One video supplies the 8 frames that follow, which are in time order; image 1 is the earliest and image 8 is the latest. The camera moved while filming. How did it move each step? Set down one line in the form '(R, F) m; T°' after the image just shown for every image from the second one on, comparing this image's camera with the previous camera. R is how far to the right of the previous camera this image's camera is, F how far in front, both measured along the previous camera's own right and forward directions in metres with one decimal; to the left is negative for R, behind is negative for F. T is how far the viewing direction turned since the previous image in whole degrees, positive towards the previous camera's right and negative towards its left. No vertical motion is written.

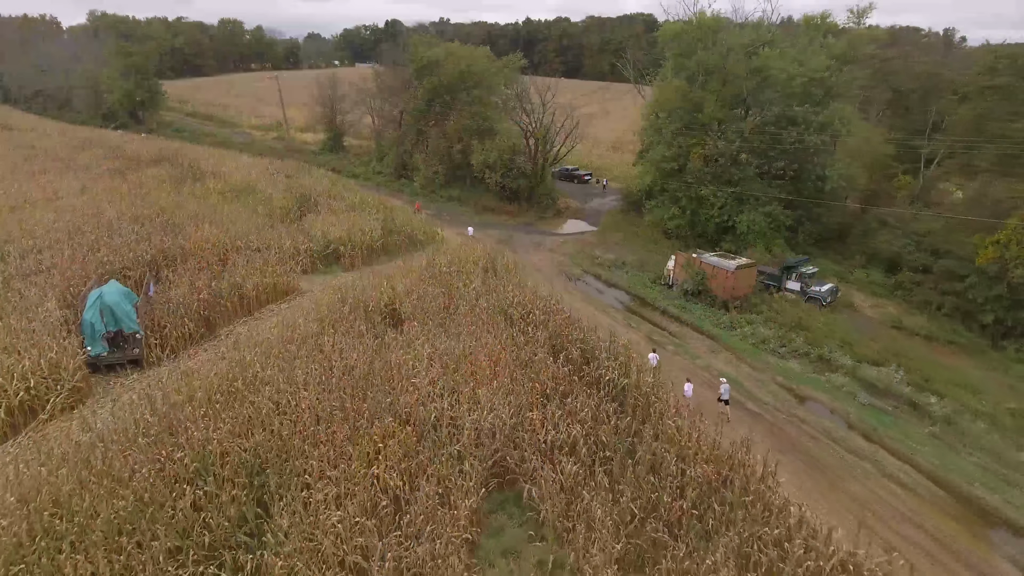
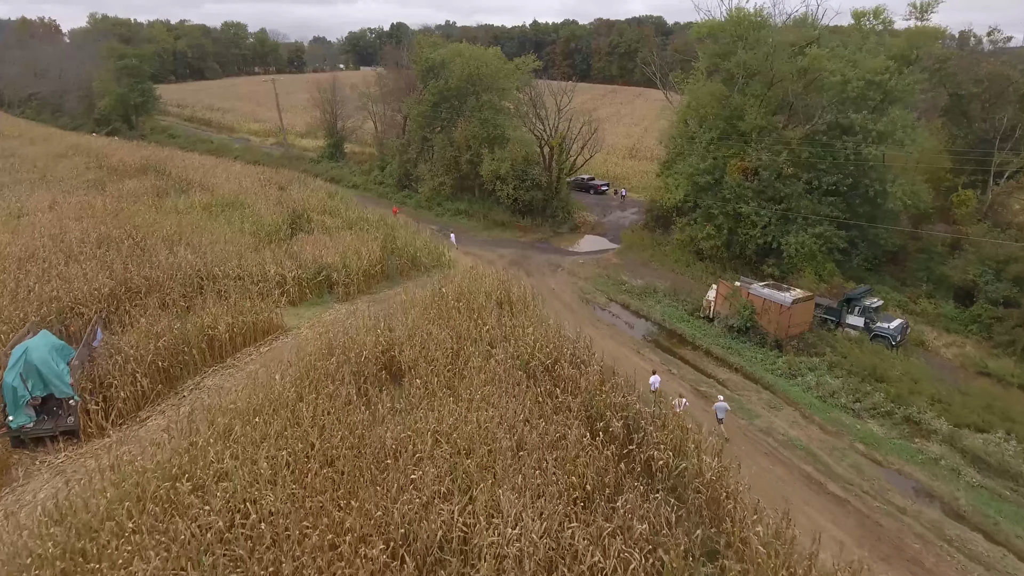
(-0.3, +2.1) m; 0°
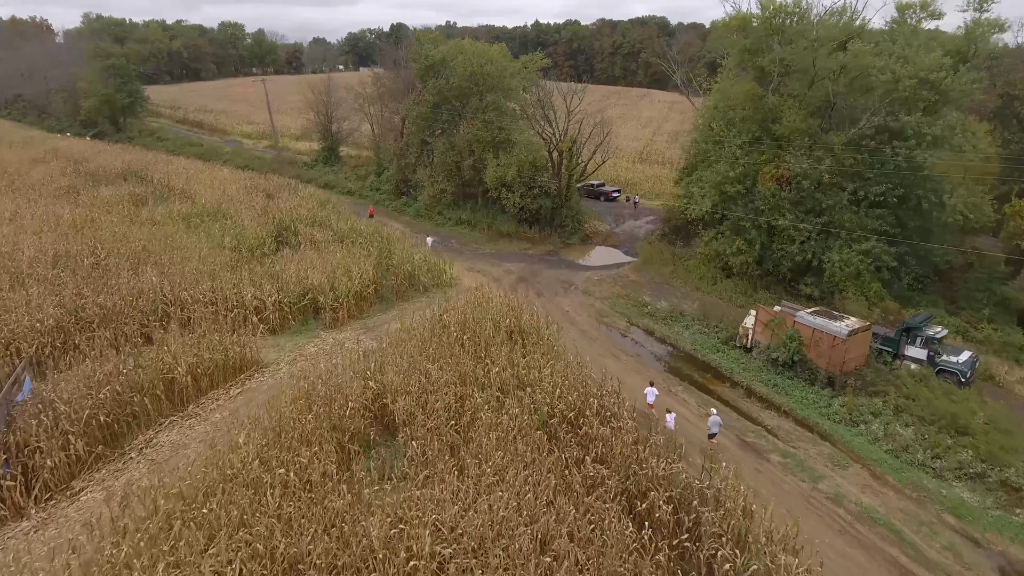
(-0.2, +1.7) m; 0°
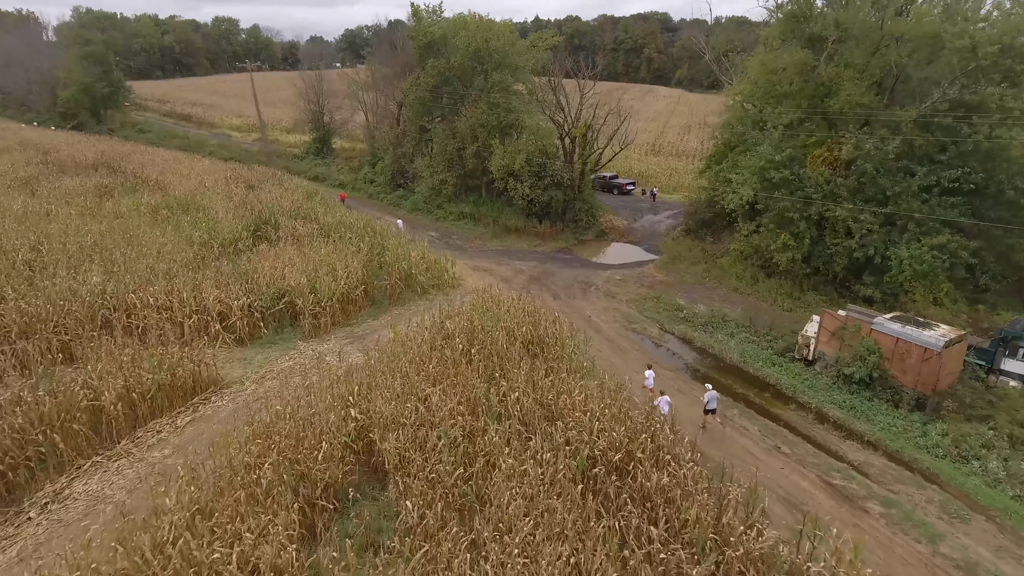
(-0.3, +2.1) m; 0°
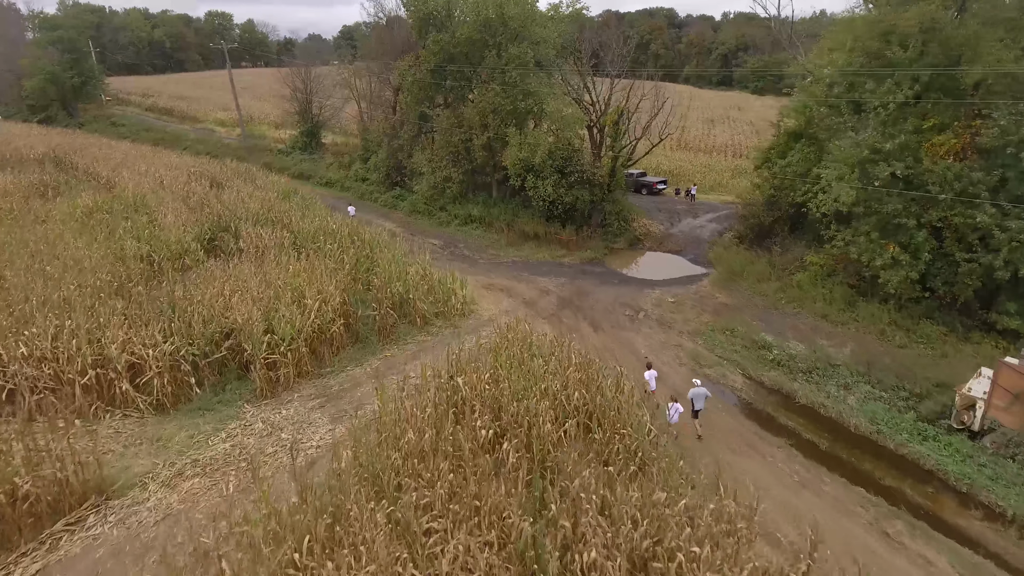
(-0.4, +3.1) m; 0°
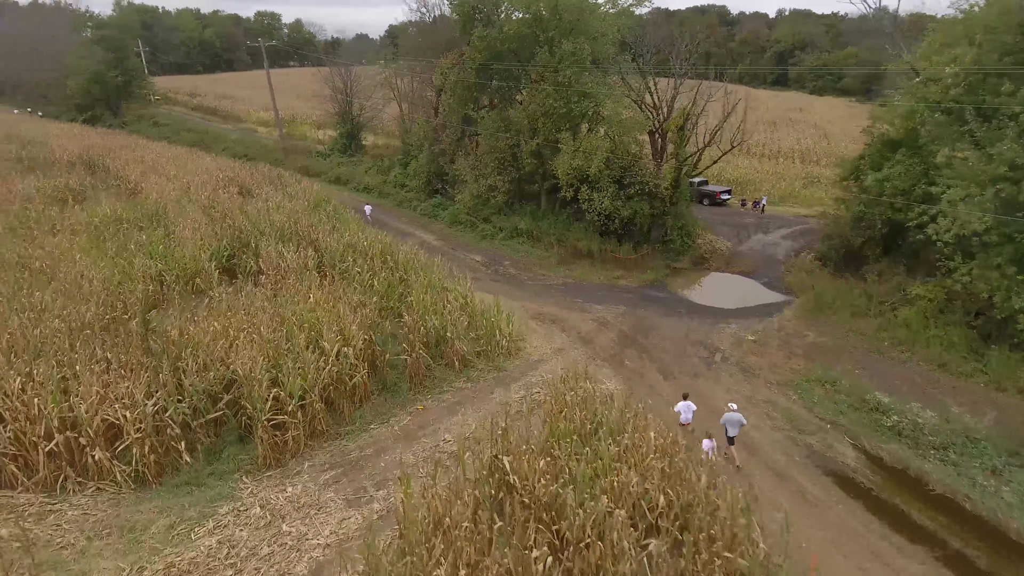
(-0.2, +1.5) m; -4°
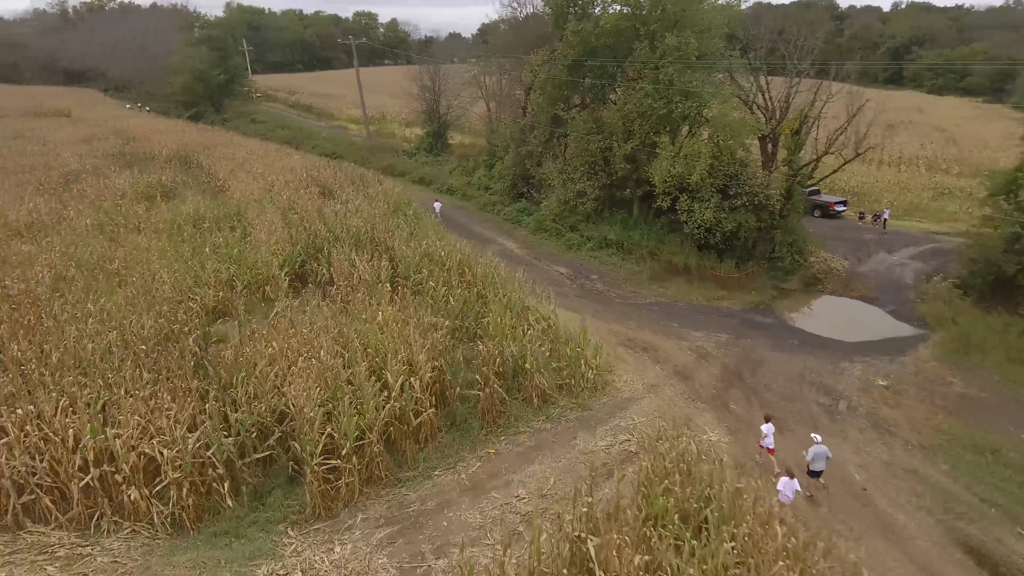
(-0.1, +1.0) m; -7°
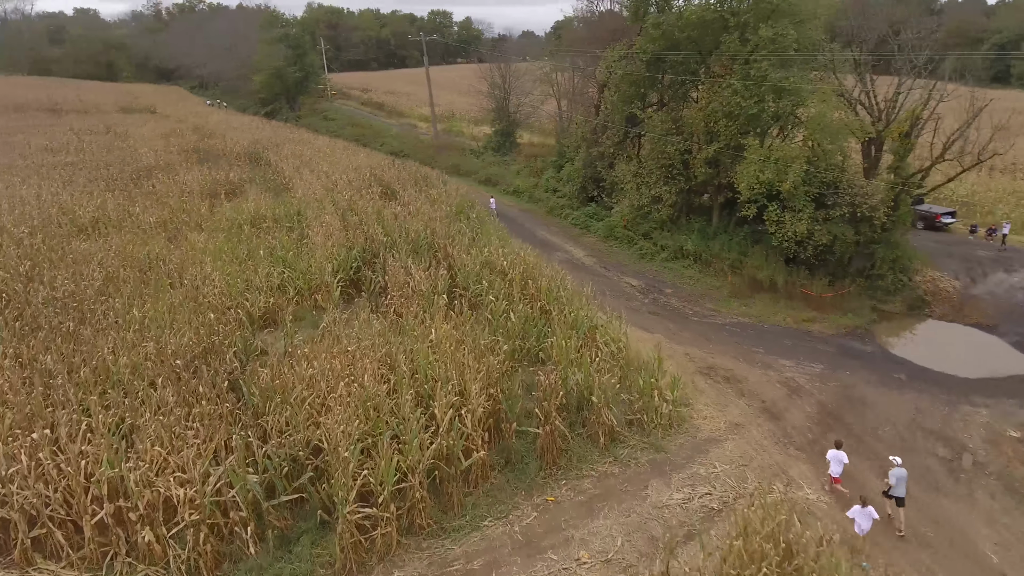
(0.0, +0.8) m; -6°
